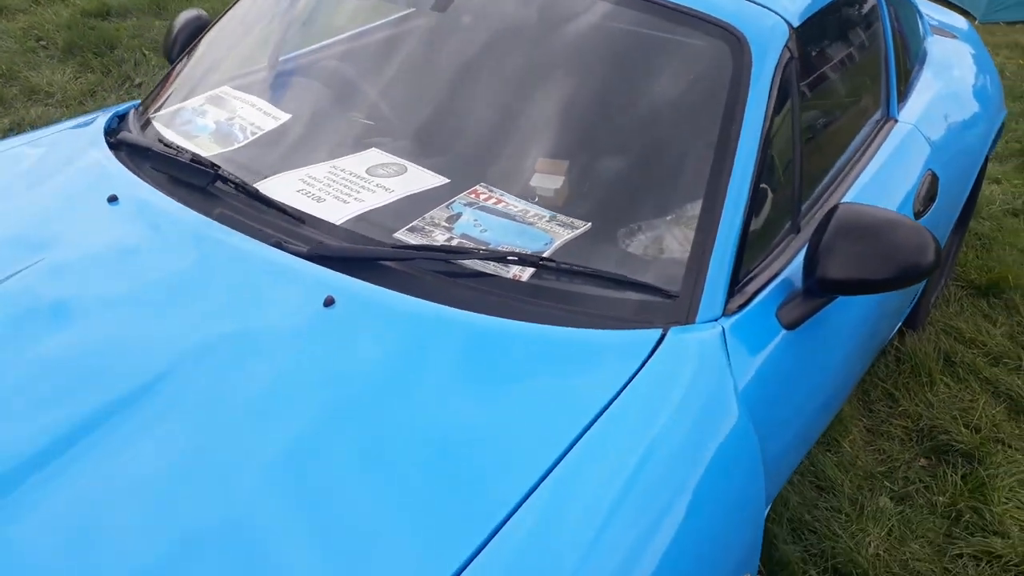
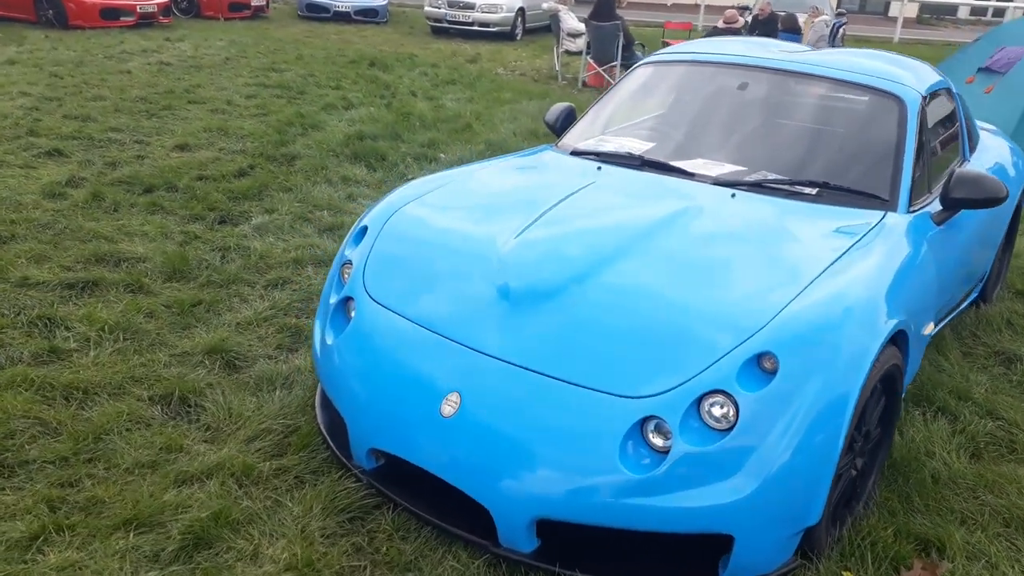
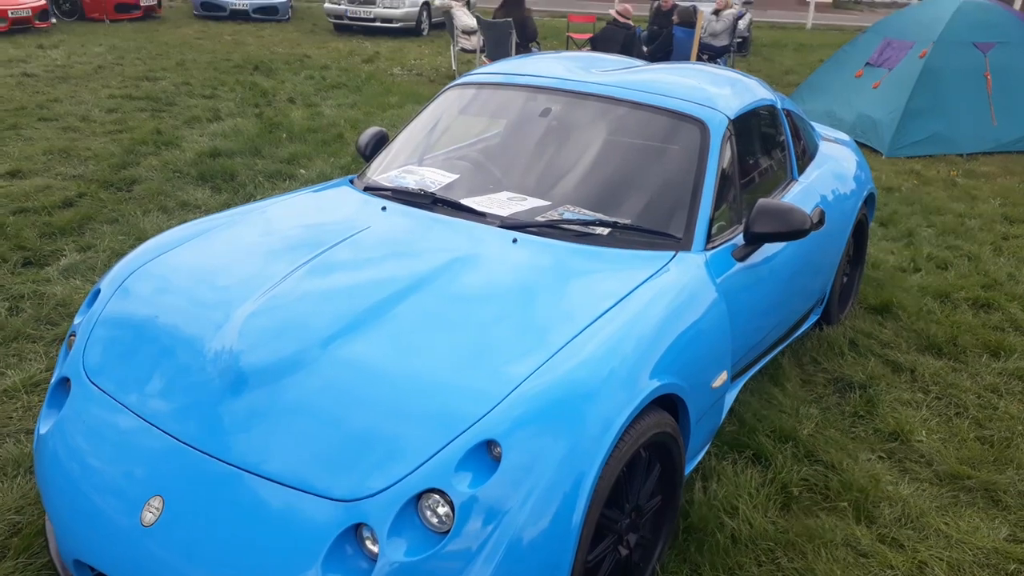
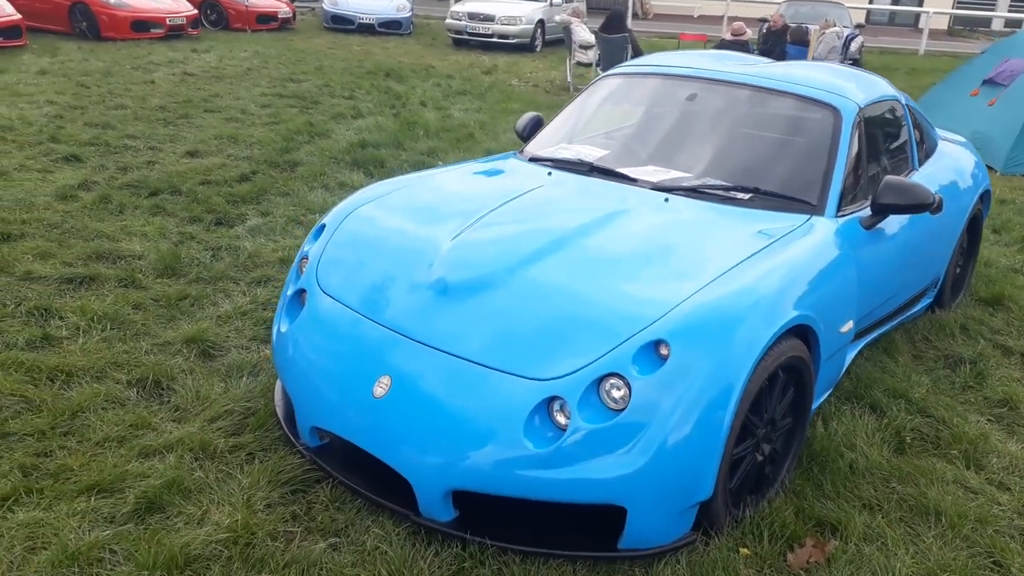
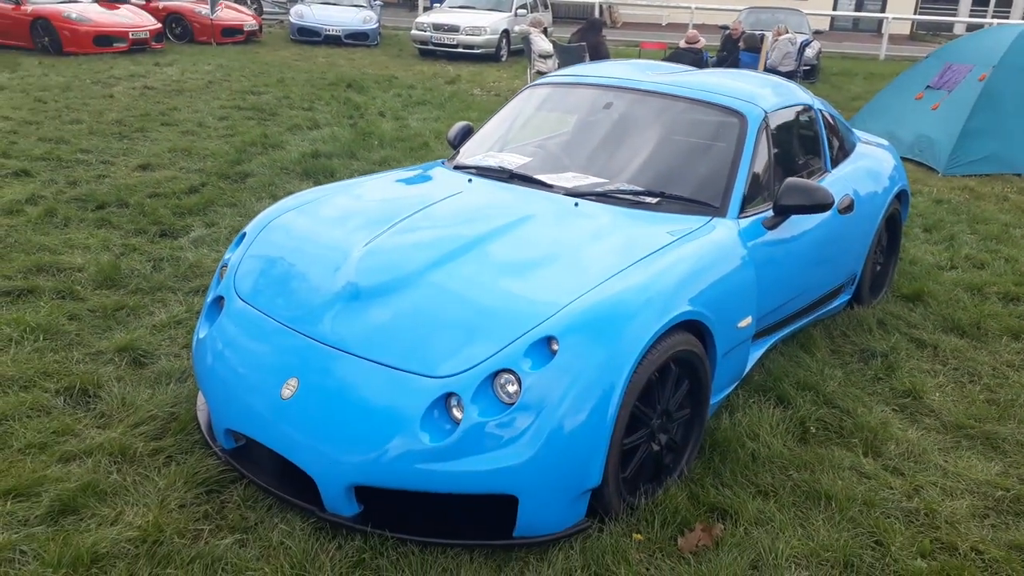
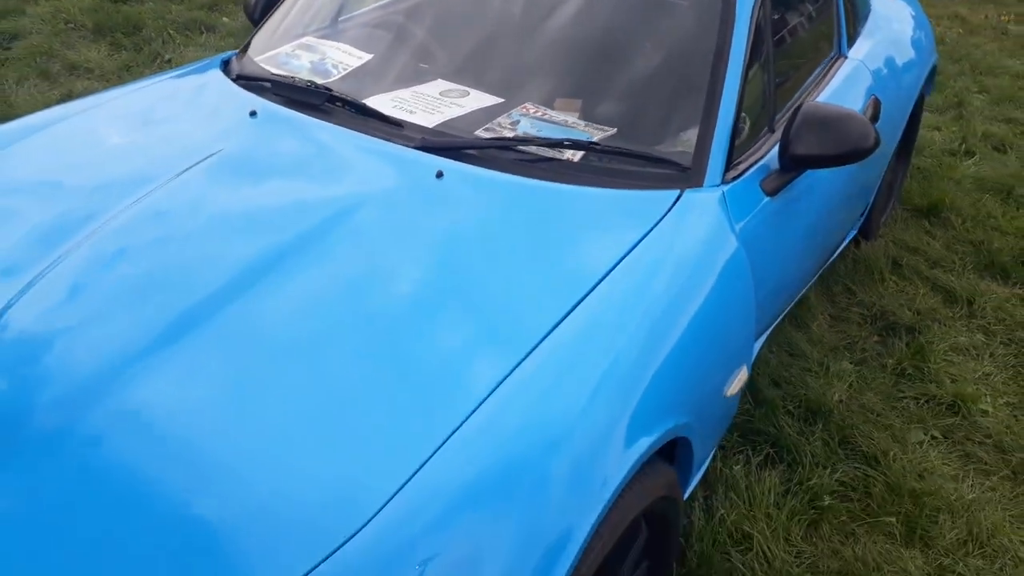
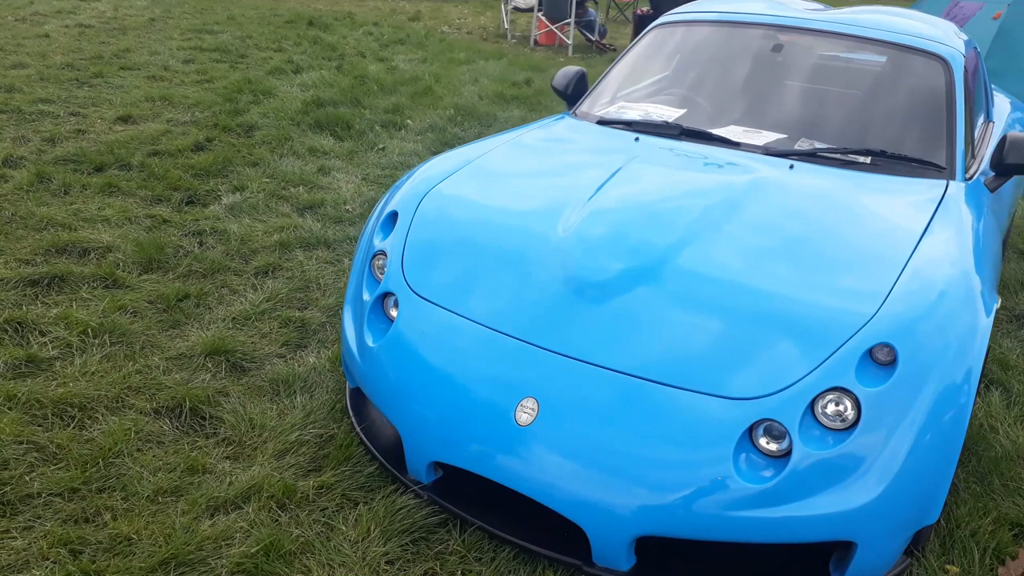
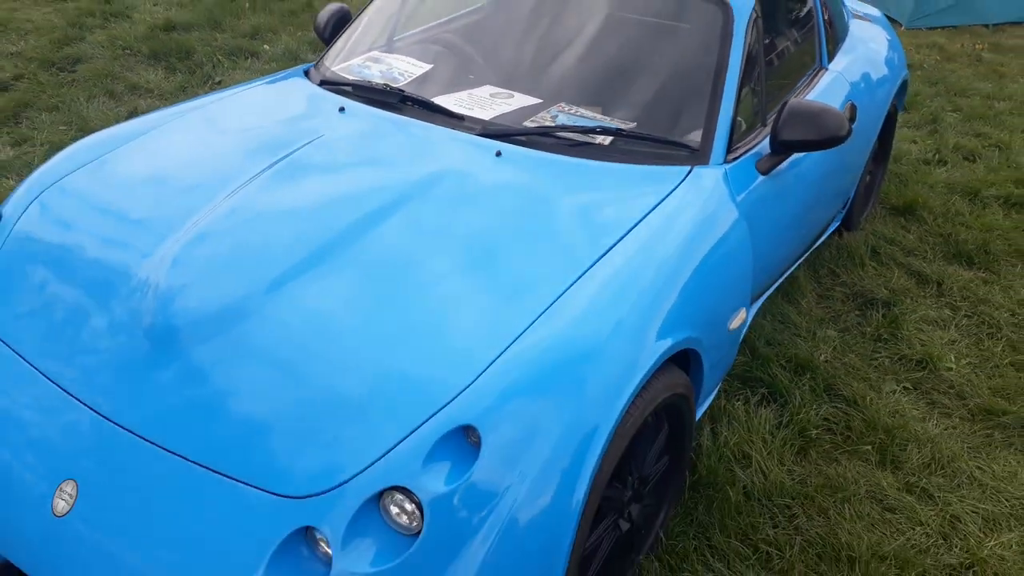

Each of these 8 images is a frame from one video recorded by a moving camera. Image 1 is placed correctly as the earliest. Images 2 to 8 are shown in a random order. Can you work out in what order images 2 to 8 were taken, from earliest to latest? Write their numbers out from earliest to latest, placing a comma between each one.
6, 8, 3, 5, 4, 2, 7
